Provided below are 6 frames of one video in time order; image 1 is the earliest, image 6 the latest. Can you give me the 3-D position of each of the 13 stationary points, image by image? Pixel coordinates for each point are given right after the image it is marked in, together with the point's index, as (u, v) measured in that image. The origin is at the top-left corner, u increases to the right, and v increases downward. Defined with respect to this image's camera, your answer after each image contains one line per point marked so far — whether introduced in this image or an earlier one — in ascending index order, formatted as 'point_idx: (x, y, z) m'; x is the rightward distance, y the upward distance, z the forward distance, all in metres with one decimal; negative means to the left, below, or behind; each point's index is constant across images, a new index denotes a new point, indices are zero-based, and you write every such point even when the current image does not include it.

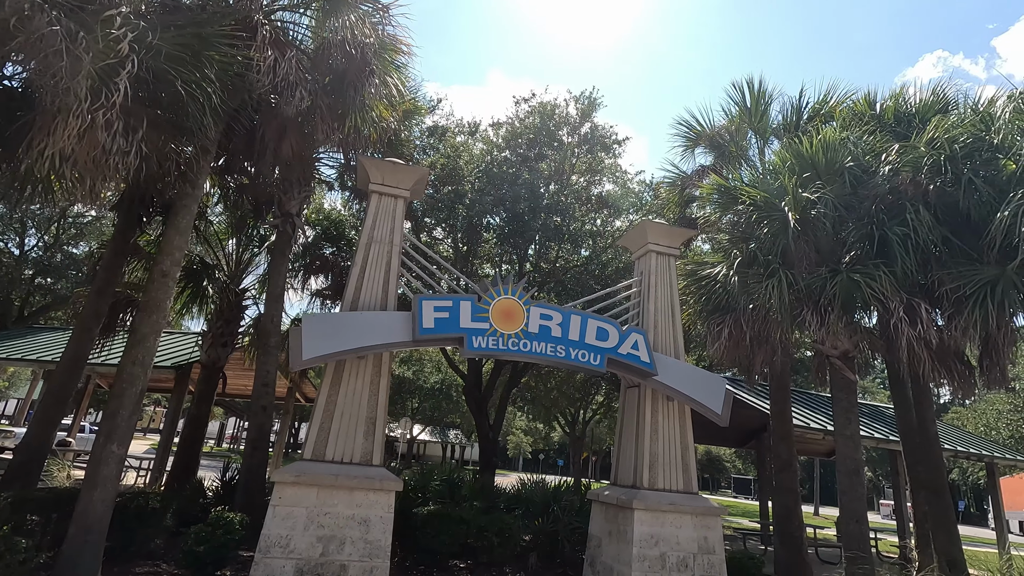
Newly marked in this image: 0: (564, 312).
0: (+0.7, -0.3, +7.6) m
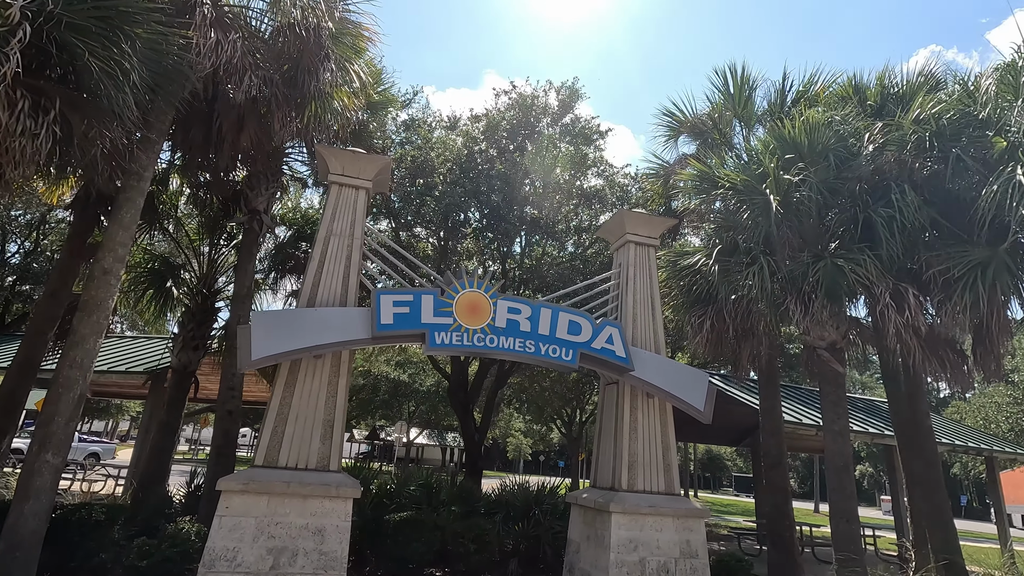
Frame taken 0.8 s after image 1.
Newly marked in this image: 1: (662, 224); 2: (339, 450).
0: (+0.3, -0.2, +7.2) m
1: (+2.3, +1.0, +9.0) m
2: (-2.0, -1.8, +6.7) m
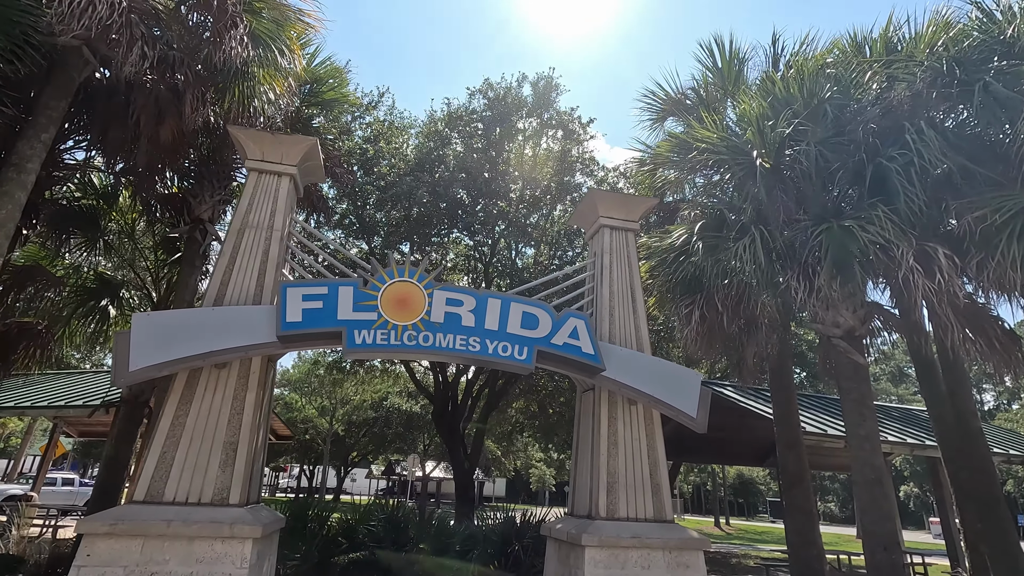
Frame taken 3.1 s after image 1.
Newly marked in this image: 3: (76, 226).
0: (-0.3, -0.1, +6.0) m
1: (+1.7, +1.1, +7.8) m
2: (-2.5, -1.8, +5.5) m
3: (-6.9, +1.0, +9.5) m
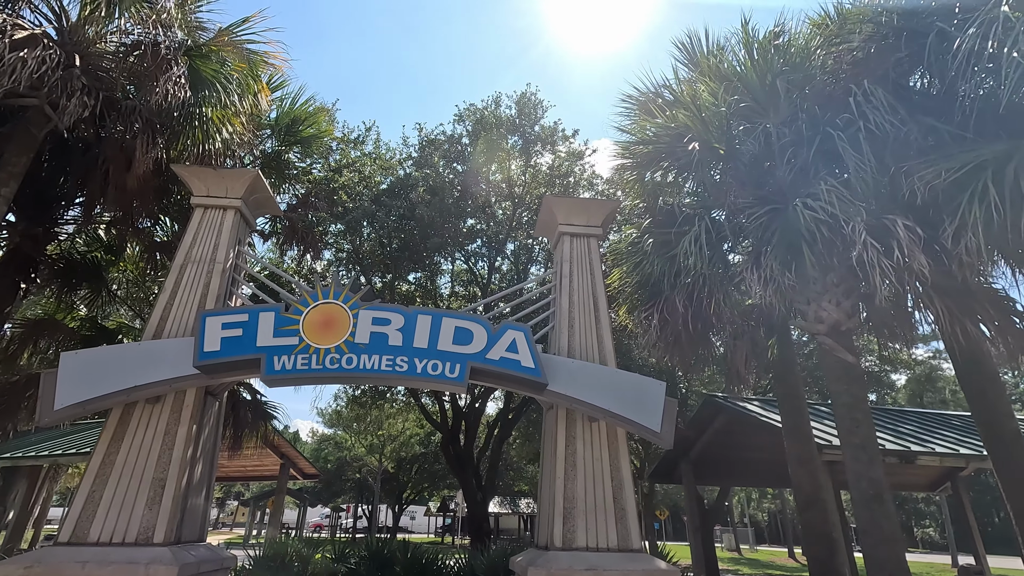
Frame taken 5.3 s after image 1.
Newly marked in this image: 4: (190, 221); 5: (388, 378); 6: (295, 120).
0: (-1.0, -0.2, +5.8) m
1: (+1.1, +1.0, +7.4) m
2: (-3.1, -2.1, +5.3) m
3: (-7.3, +0.2, +9.9) m
4: (-3.7, +0.8, +6.9) m
5: (-1.2, -0.8, +5.5) m
6: (-3.5, +2.7, +9.5) m
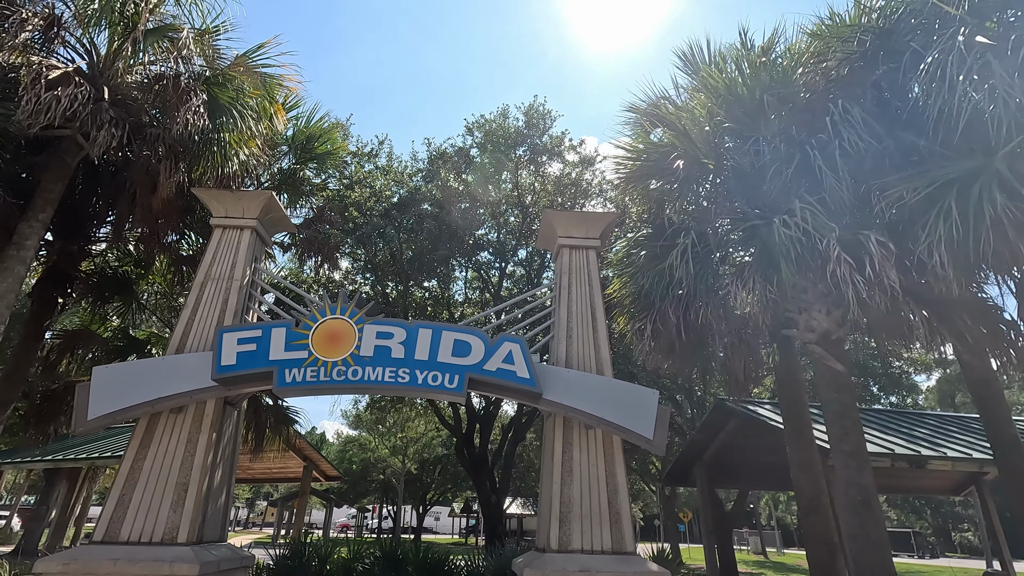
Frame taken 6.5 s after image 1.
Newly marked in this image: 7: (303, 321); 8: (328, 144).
0: (-1.0, -0.4, +6.1) m
1: (+1.1, +0.9, +7.6) m
2: (-3.1, -2.2, +5.7) m
3: (-7.1, 0.0, +10.5) m
4: (-3.7, +0.6, +7.3) m
5: (-1.2, -1.0, +5.8) m
6: (-3.4, +2.5, +9.9) m
7: (-2.1, -0.3, +6.1) m
8: (-3.2, +2.5, +10.1) m
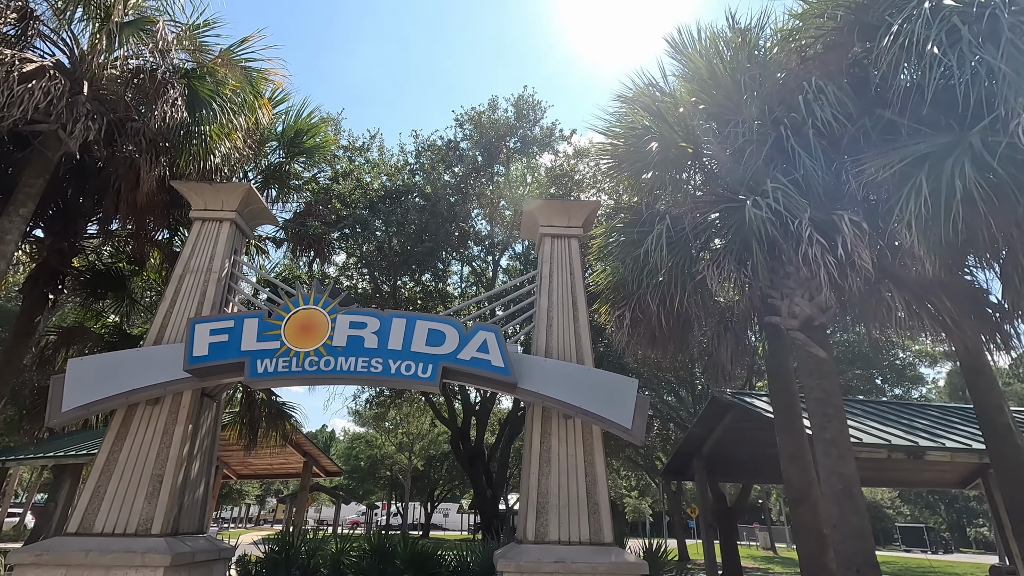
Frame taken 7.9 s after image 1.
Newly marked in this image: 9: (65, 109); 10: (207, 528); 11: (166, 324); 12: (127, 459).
0: (-1.3, -0.3, +6.1) m
1: (+0.9, +1.0, +7.5) m
2: (-3.4, -2.1, +5.7) m
3: (-7.3, 0.0, +10.6) m
4: (-4.0, +0.7, +7.3) m
5: (-1.4, -0.9, +5.8) m
6: (-3.6, +2.6, +9.9) m
7: (-2.4, -0.2, +6.0) m
8: (-3.4, +2.6, +10.1) m
9: (-5.2, +2.1, +6.9) m
10: (-3.3, -2.6, +6.5) m
11: (-3.9, -0.4, +6.7) m
12: (-3.9, -1.7, +5.9) m
